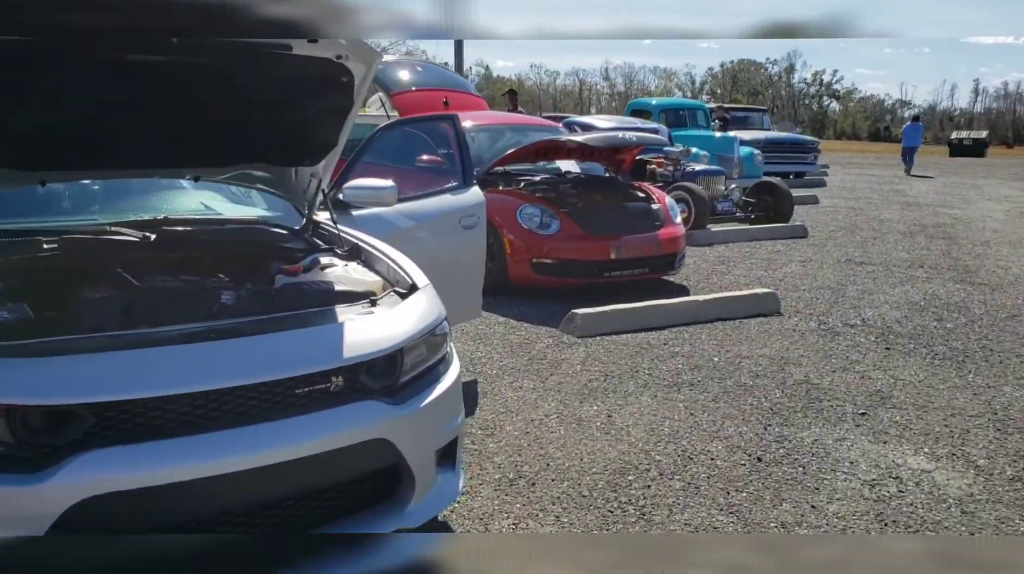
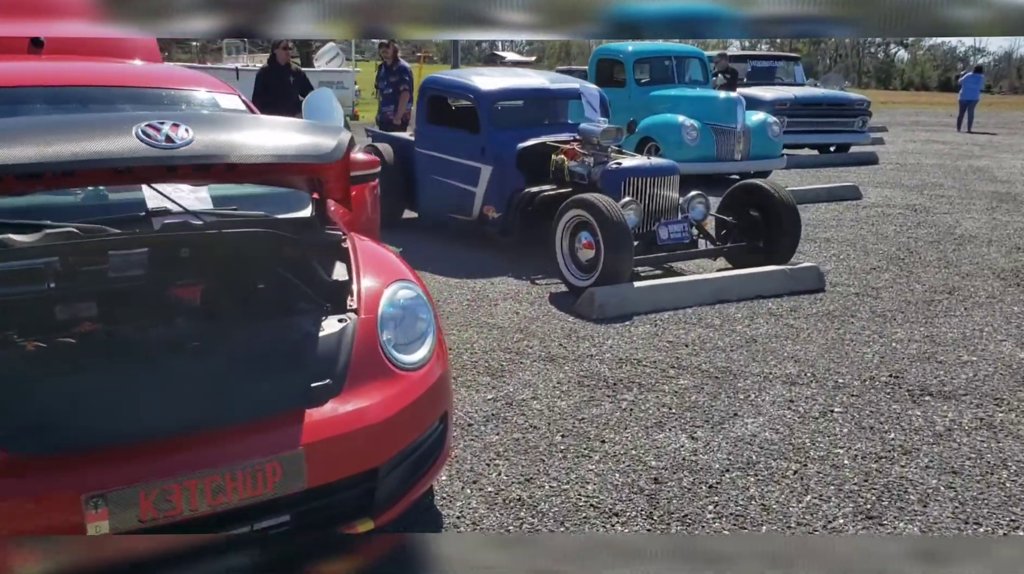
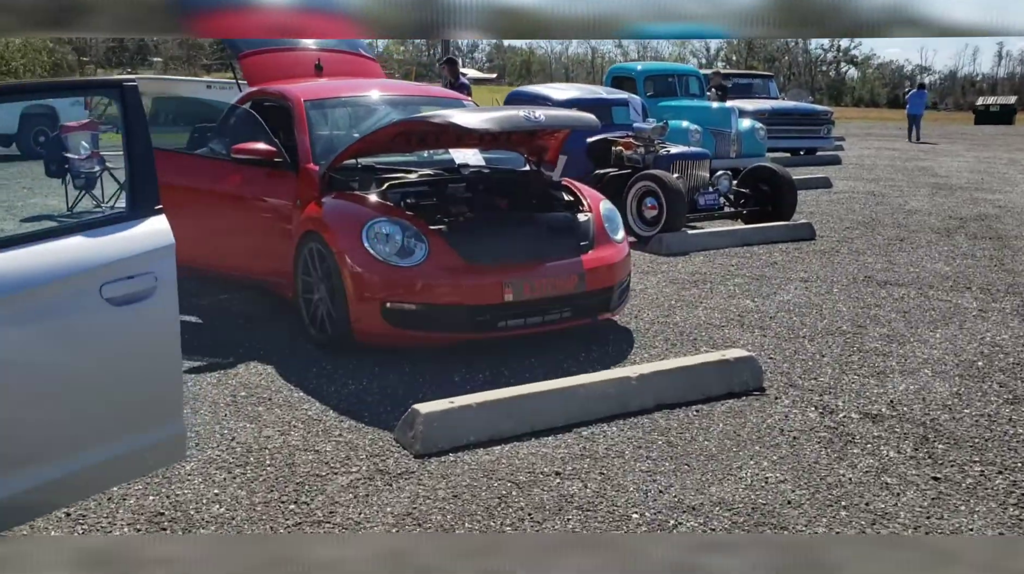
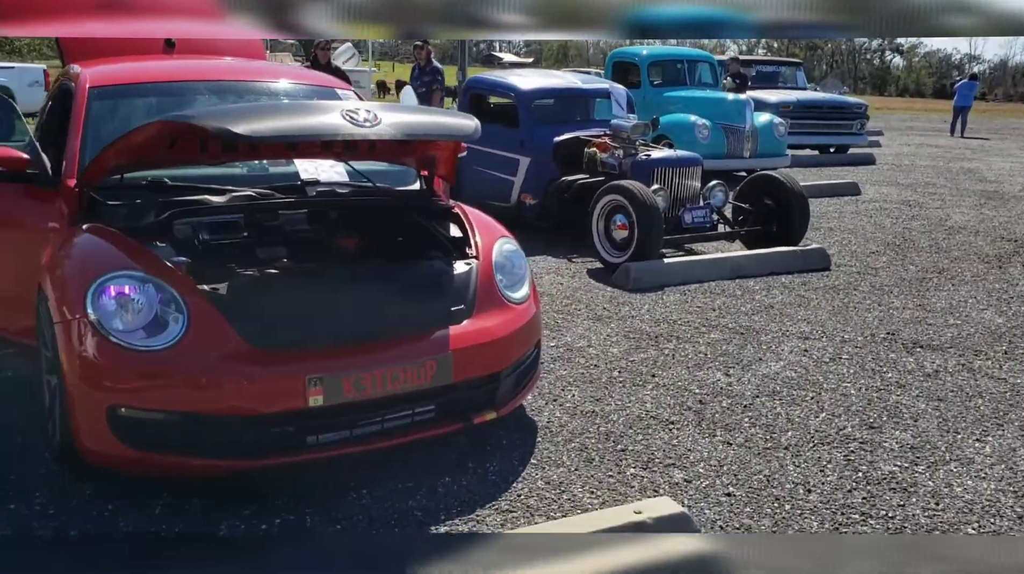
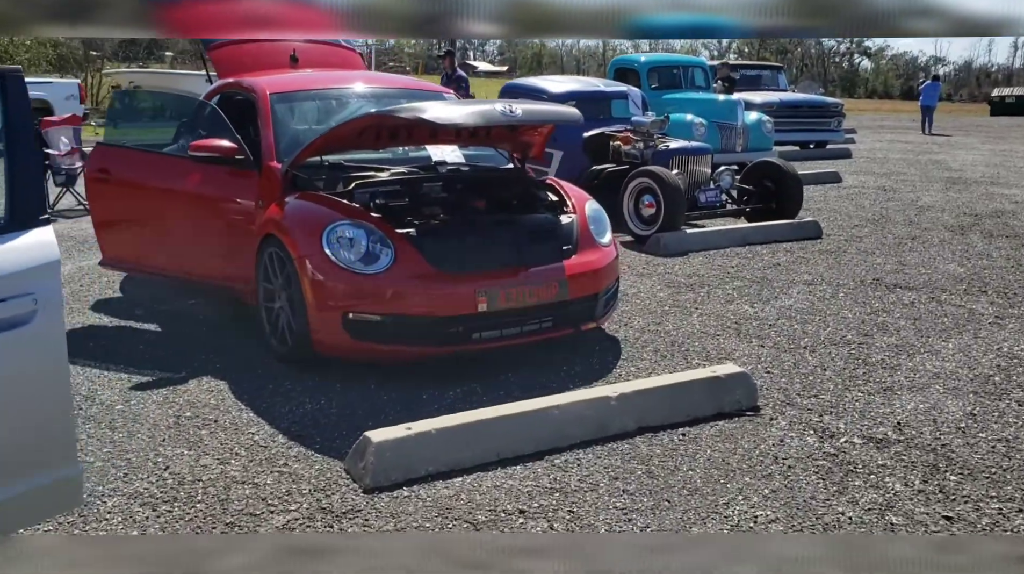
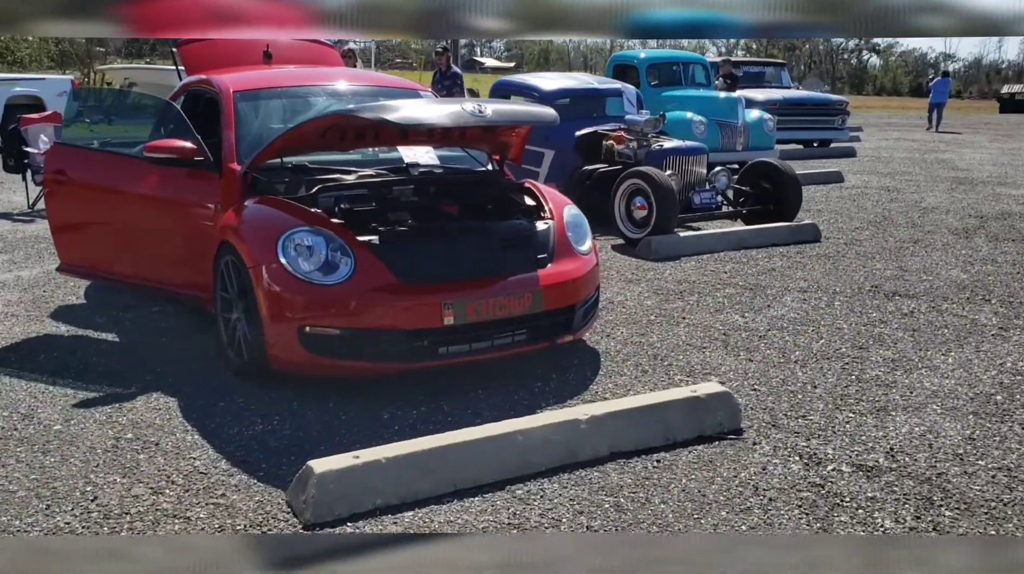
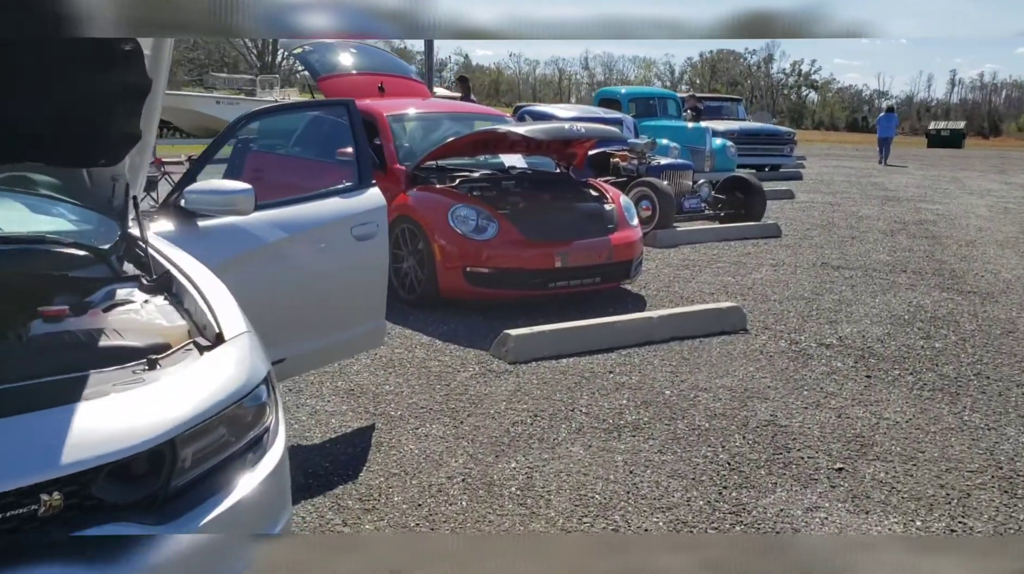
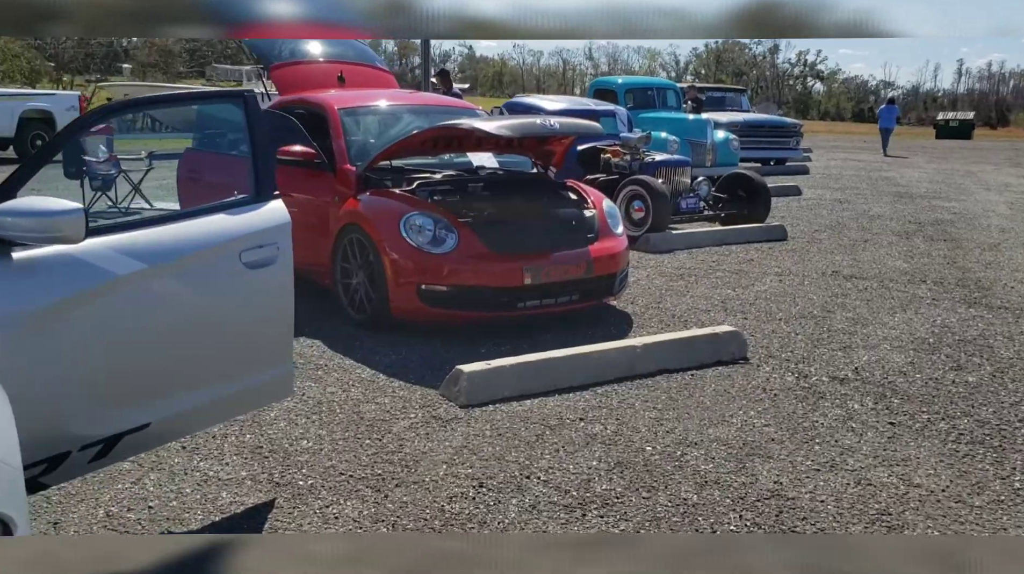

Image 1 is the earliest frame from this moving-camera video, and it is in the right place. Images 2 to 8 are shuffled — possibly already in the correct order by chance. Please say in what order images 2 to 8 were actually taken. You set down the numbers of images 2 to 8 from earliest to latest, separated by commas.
7, 8, 3, 5, 6, 4, 2
